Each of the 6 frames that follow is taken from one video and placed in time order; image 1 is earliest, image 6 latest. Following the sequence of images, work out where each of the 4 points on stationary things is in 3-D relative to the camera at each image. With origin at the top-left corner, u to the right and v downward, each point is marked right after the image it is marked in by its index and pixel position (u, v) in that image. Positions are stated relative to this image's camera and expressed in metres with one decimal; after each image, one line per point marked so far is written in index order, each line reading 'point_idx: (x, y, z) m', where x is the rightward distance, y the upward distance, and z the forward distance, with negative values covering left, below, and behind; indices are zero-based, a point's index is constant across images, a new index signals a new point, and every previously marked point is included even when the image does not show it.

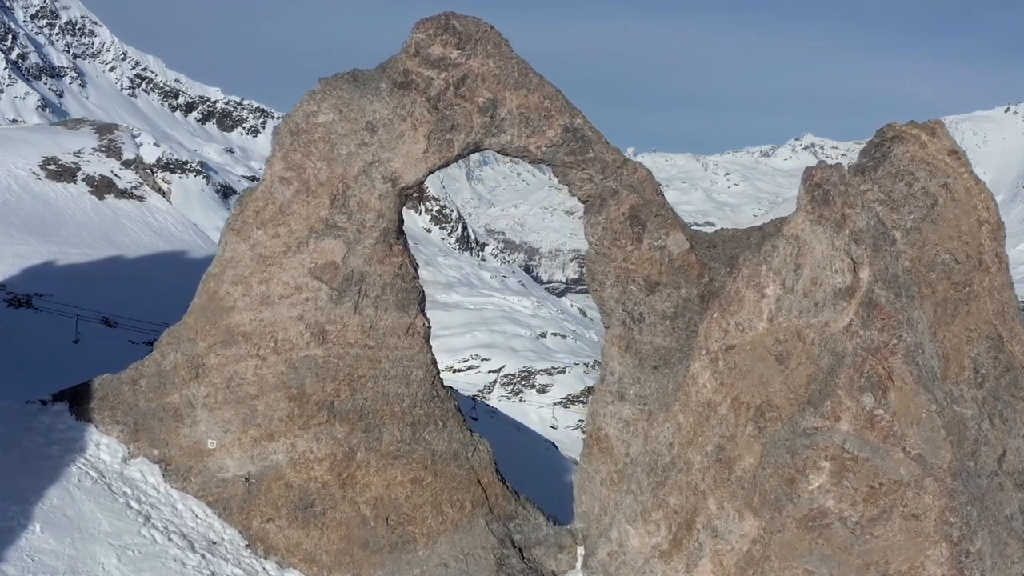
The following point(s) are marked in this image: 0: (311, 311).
0: (-2.9, -0.3, +16.3) m
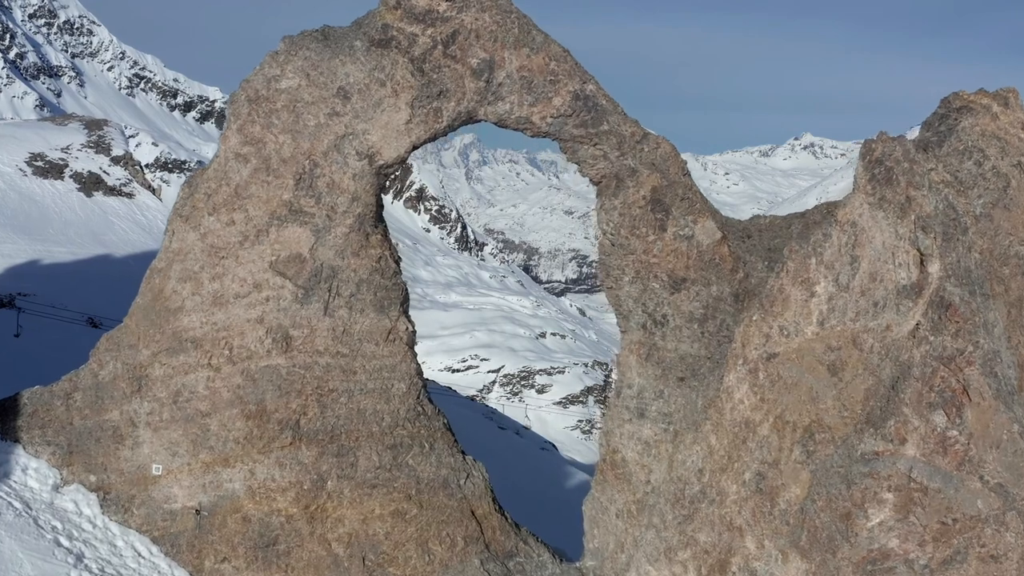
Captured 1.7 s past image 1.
0: (-2.9, -0.3, +13.7) m
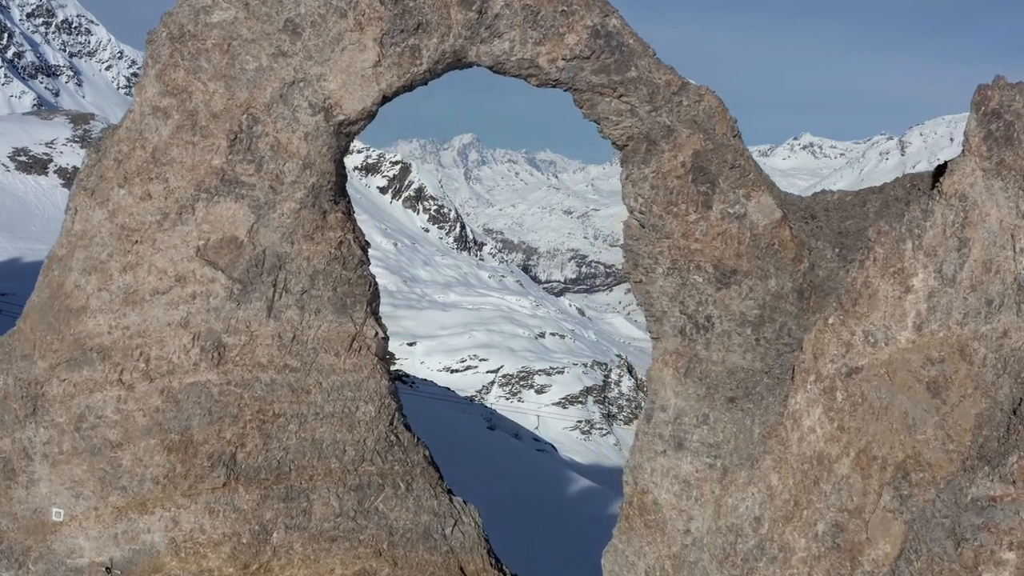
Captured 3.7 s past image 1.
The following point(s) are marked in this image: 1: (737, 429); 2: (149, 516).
0: (-2.9, -0.2, +10.5) m
1: (+2.2, -1.4, +10.8) m
2: (-3.4, -2.2, +10.6) m
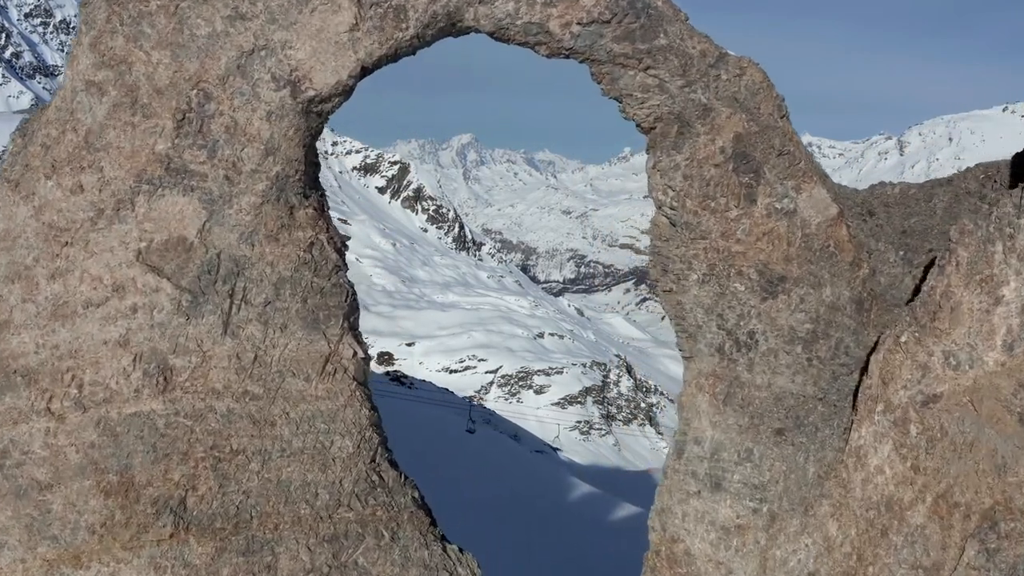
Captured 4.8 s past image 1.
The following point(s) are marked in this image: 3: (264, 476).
0: (-2.9, -0.3, +8.7) m
1: (+2.2, -1.4, +9.0) m
2: (-3.4, -2.2, +8.8) m
3: (-2.0, -1.5, +8.9) m
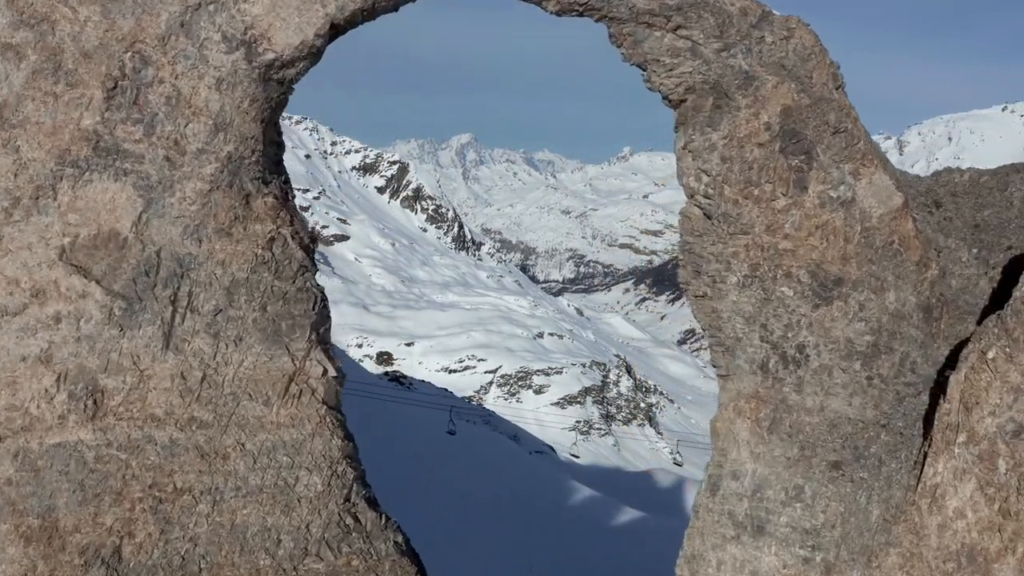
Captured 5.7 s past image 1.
0: (-2.9, -0.4, +7.2) m
1: (+2.2, -1.5, +7.5) m
2: (-3.4, -2.3, +7.3) m
3: (-2.0, -1.5, +7.4) m
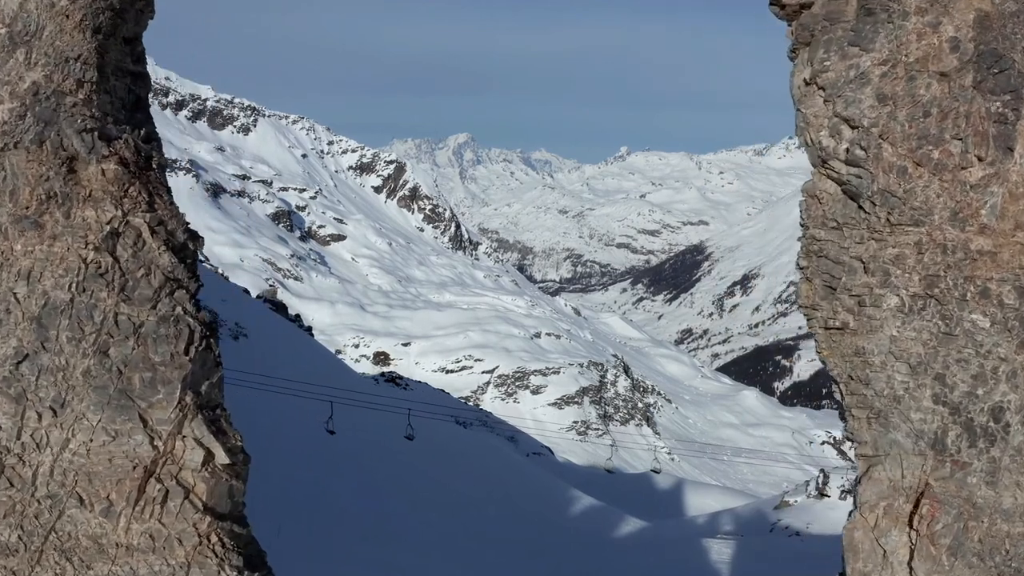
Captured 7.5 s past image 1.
0: (-2.8, -0.5, +4.2) m
1: (+2.3, -1.6, +4.6) m
2: (-3.3, -2.4, +4.3) m
3: (-1.9, -1.6, +4.5) m
